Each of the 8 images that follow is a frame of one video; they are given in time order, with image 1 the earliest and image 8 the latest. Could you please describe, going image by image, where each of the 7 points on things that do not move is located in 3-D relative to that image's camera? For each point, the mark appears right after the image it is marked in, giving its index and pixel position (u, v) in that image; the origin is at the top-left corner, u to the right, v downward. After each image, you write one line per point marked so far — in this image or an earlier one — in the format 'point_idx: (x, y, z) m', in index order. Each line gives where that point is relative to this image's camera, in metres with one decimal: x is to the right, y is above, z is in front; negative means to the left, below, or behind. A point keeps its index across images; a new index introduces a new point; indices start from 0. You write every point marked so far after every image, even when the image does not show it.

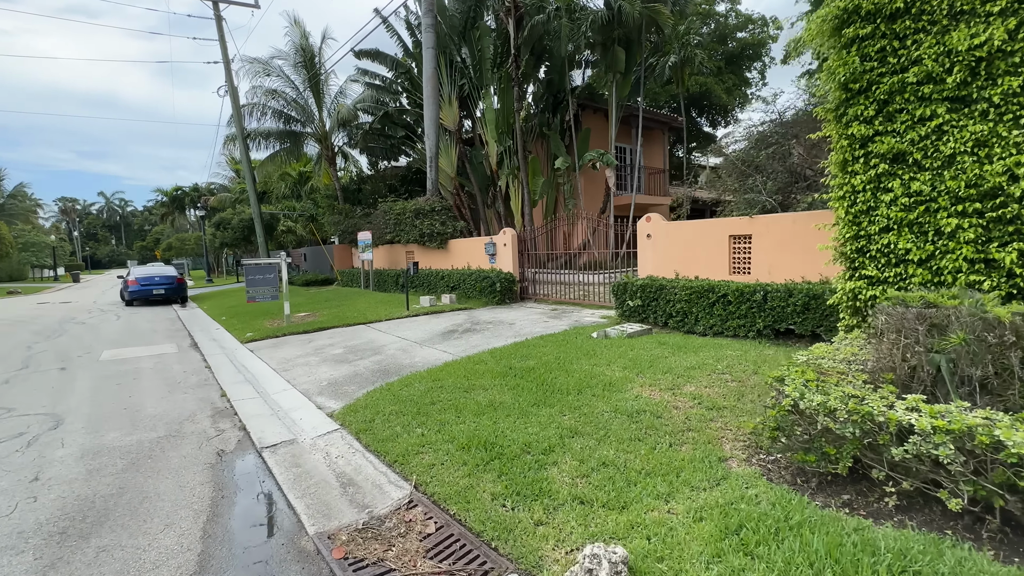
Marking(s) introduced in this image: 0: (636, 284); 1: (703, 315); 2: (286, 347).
0: (+2.3, +0.1, +8.3) m
1: (+3.0, -0.4, +7.2) m
2: (-4.0, -1.0, +8.0) m
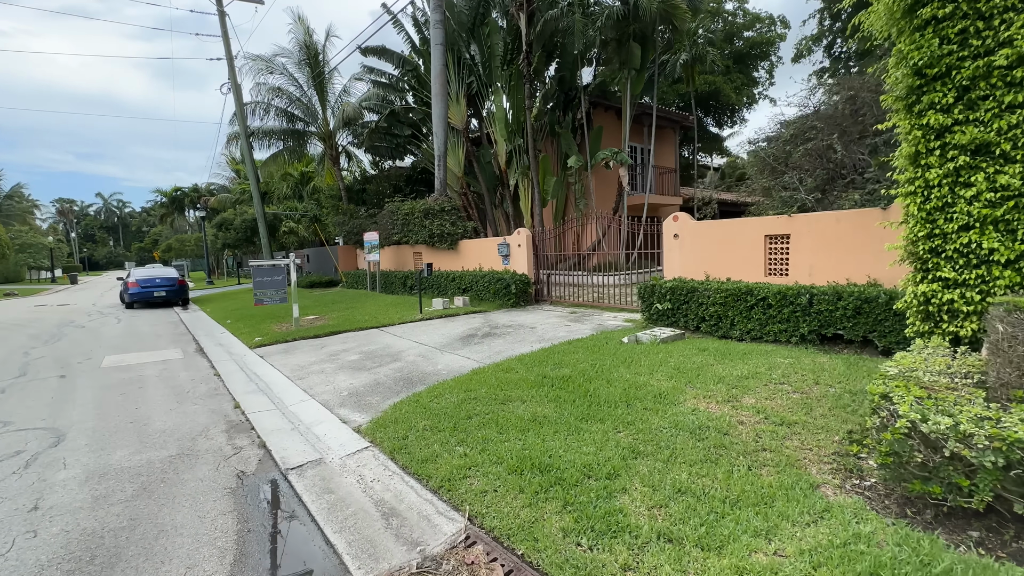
0: (+2.7, 0.0, +7.9) m
1: (+3.4, -0.5, +6.8) m
2: (-3.6, -1.1, +7.6) m
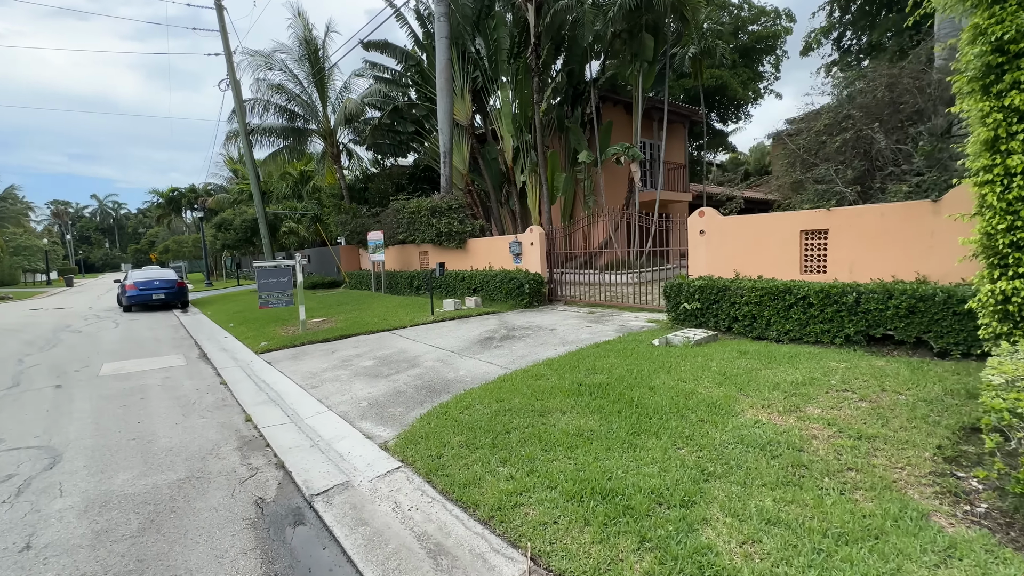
0: (+3.0, +0.1, +7.5) m
1: (+3.8, -0.4, +6.5) m
2: (-3.2, -1.1, +7.2) m
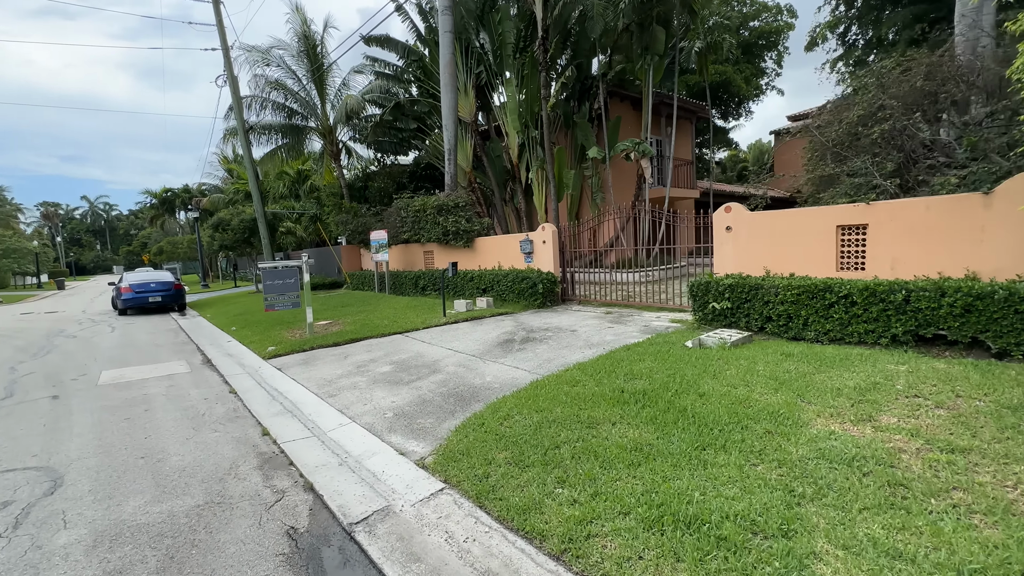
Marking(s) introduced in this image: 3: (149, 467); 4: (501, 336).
0: (+3.3, +0.1, +7.2) m
1: (+4.1, -0.4, +6.2) m
2: (-2.9, -1.1, +6.8) m
3: (-3.0, -1.5, +3.7) m
4: (-0.2, -0.8, +7.8) m
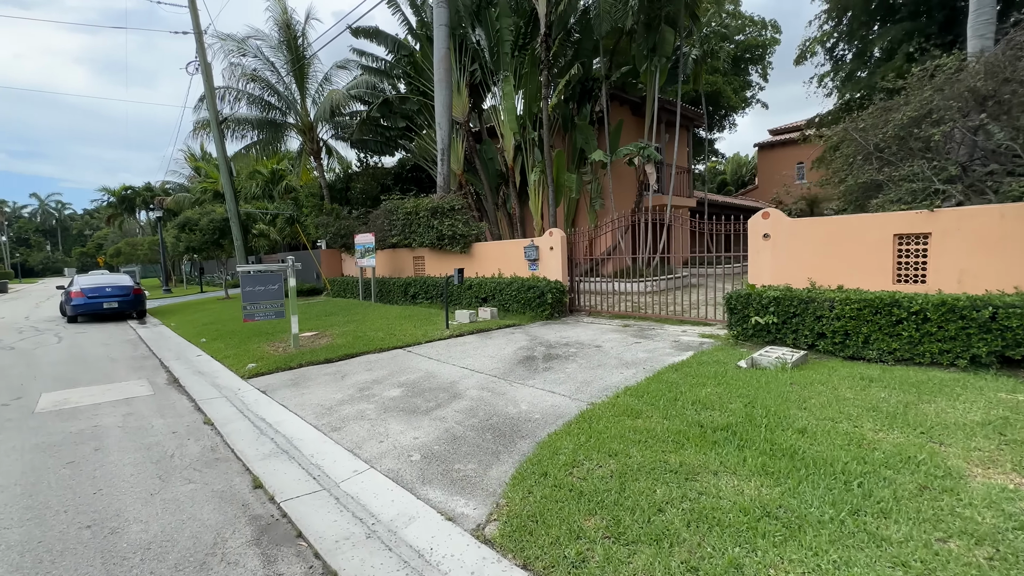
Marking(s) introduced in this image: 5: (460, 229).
0: (+3.7, -0.1, +6.6) m
1: (+4.5, -0.6, +5.6) m
2: (-2.5, -1.2, +5.8) m
3: (-2.5, -1.5, +2.7) m
4: (+0.1, -1.0, +7.0) m
5: (-1.4, +1.6, +12.4) m
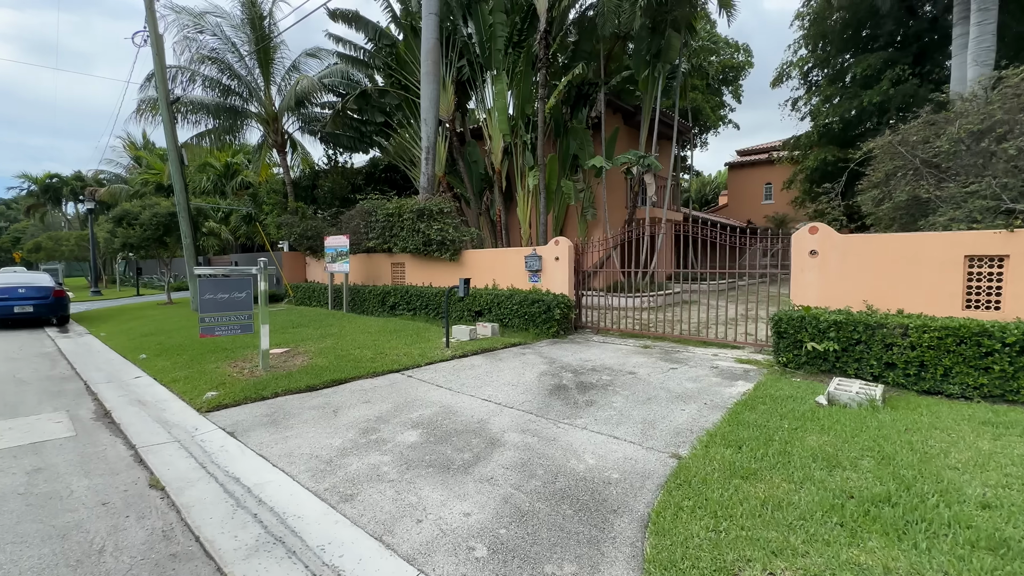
0: (+4.0, -0.4, +5.9) m
1: (+4.9, -0.9, +5.0) m
2: (-2.1, -1.4, +4.5) m
3: (-1.8, -1.6, +1.4) m
4: (+0.4, -1.2, +5.9) m
5: (-1.5, +1.3, +11.2) m
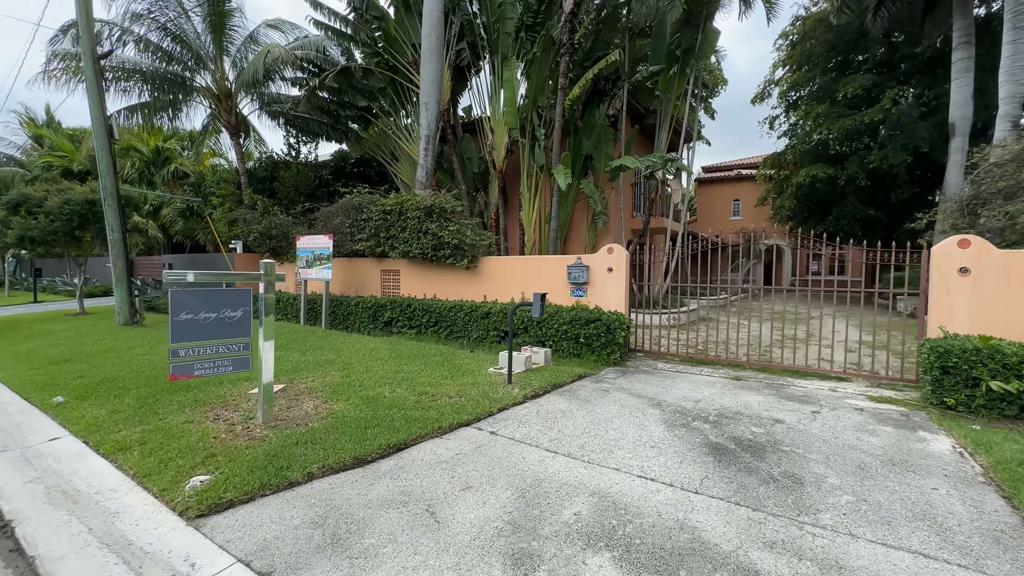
0: (+5.2, -0.7, +4.8) m
1: (+6.2, -1.2, +4.0) m
2: (-0.7, -1.5, +2.6) m
3: (0.0, -1.6, -0.4) m
4: (+1.6, -1.4, +4.3) m
5: (-1.0, +1.0, +9.4) m
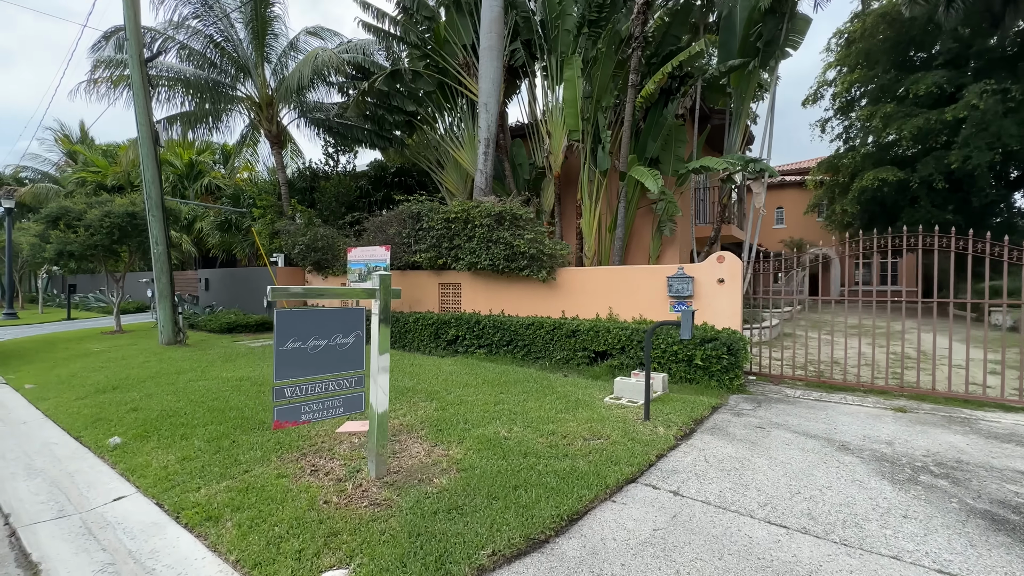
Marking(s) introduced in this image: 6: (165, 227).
0: (+6.6, -0.8, +3.6) m
1: (+7.6, -1.2, +2.8) m
2: (+0.6, -1.6, +1.6) m
3: (+1.3, -1.6, -1.4) m
4: (+3.0, -1.5, +3.3) m
5: (+0.5, +0.8, +8.5) m
6: (-8.0, +1.4, +10.4) m
